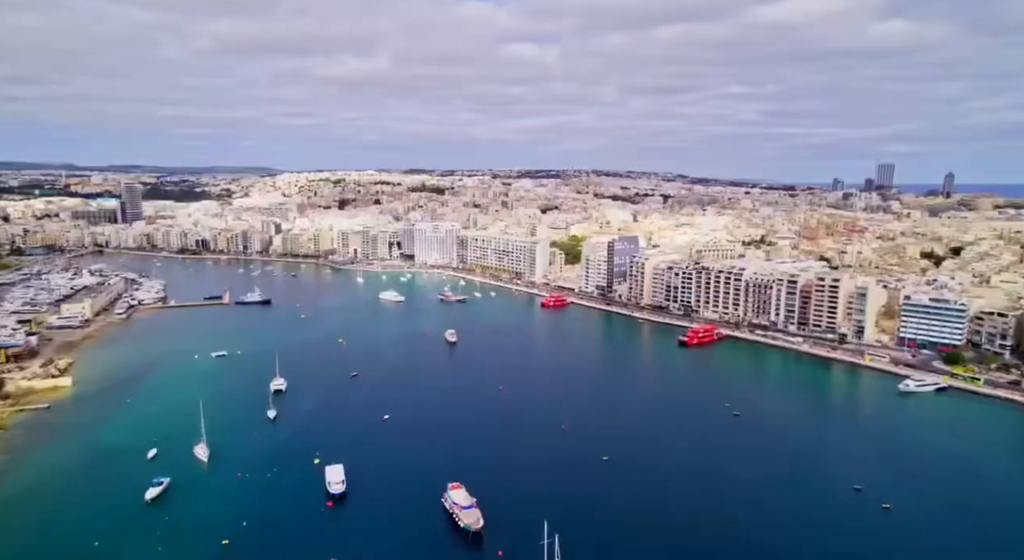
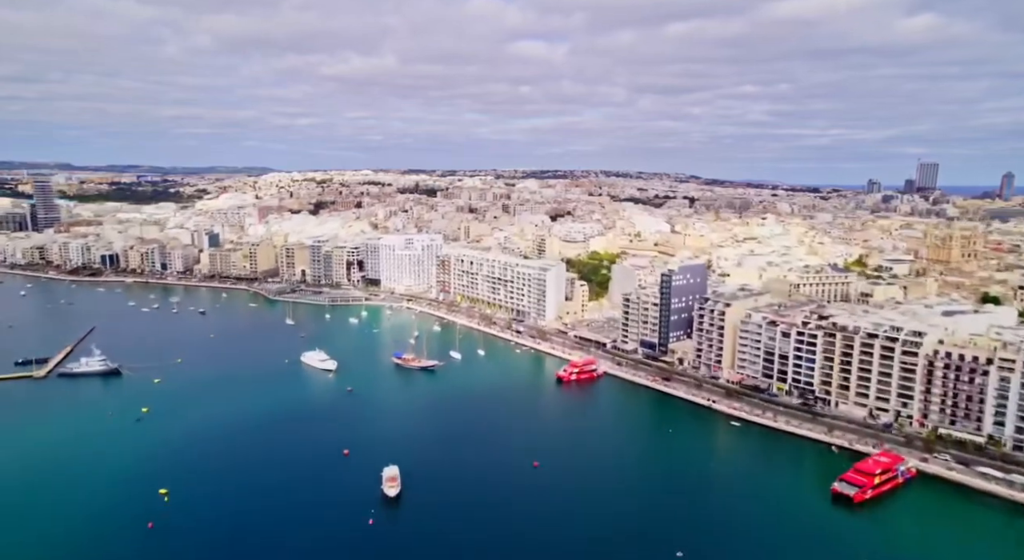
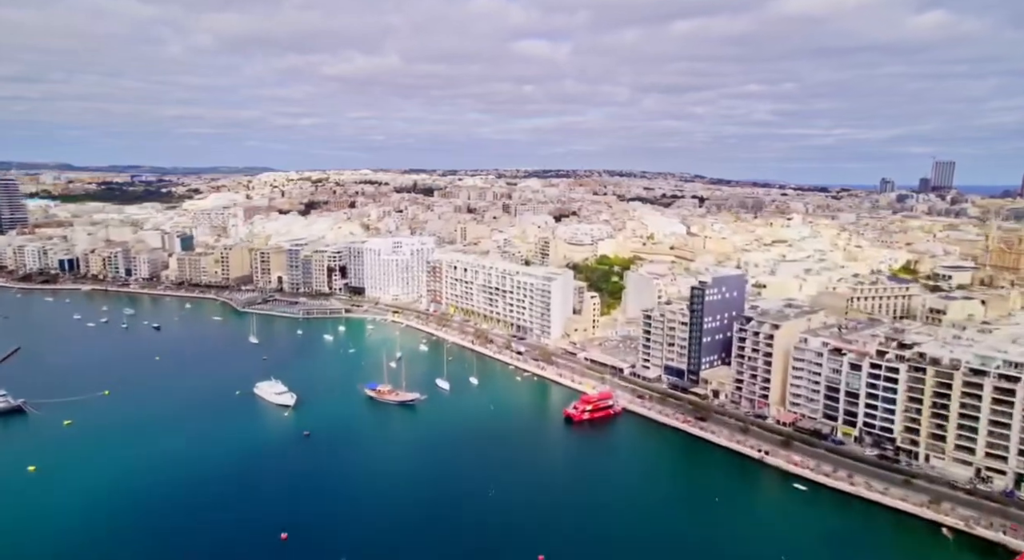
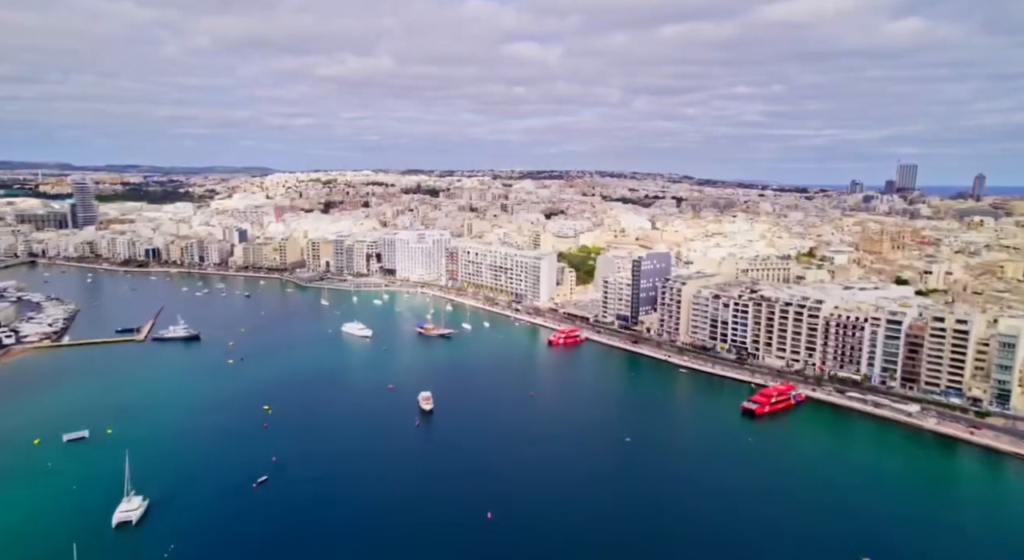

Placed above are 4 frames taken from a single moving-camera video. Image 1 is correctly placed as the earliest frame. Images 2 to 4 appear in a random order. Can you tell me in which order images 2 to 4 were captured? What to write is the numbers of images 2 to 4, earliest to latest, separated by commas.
4, 2, 3
